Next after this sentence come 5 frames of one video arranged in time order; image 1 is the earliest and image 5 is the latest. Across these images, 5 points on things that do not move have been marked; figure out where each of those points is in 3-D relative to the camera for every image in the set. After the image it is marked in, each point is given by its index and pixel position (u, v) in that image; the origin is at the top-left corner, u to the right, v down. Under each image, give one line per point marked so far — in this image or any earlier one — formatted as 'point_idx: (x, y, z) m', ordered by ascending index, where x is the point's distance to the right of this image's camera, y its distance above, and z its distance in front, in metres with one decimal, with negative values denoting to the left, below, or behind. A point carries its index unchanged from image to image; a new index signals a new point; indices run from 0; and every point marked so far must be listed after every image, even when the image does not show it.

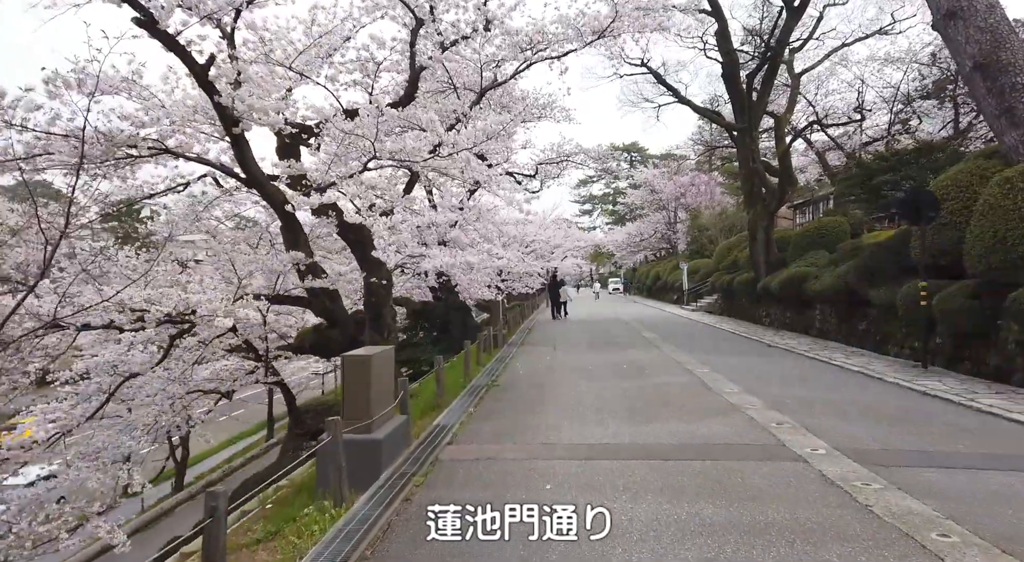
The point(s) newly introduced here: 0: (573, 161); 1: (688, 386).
0: (+2.0, +3.9, +19.7) m
1: (+2.3, -1.4, +8.2) m
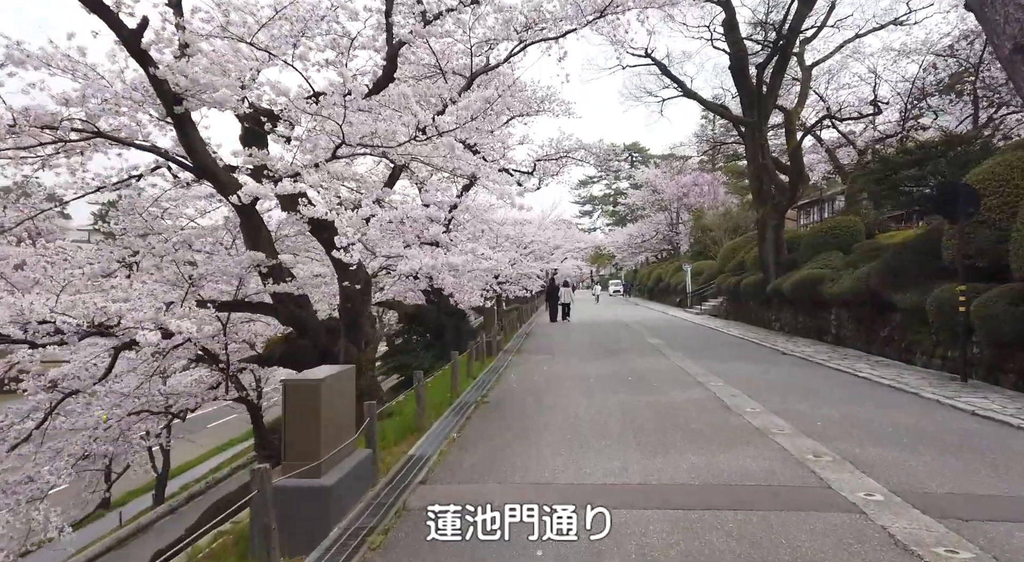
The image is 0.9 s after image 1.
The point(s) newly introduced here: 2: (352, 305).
0: (+1.9, +3.8, +18.8) m
1: (+2.2, -1.5, +7.3) m
2: (-2.1, -0.3, +8.2) m
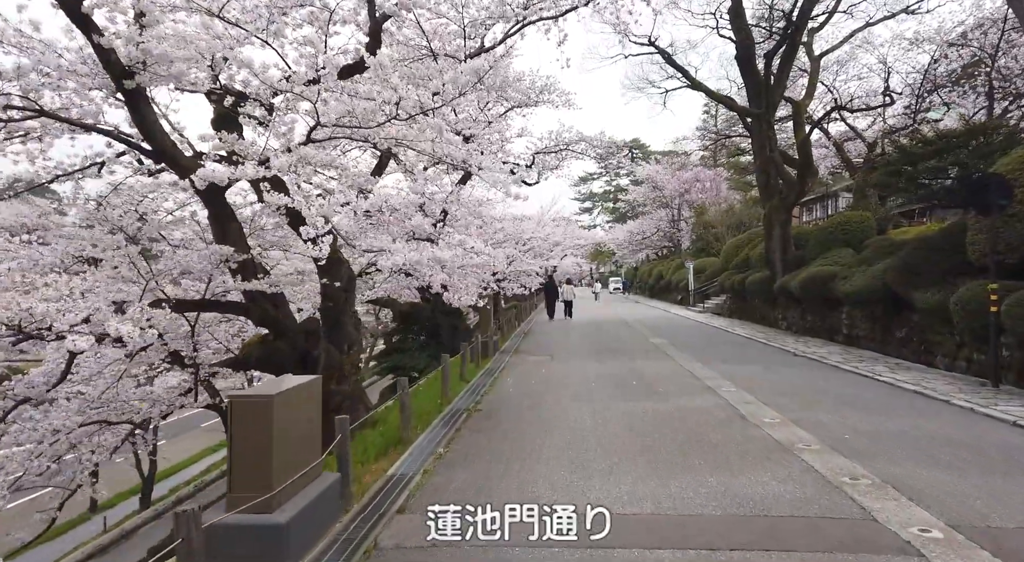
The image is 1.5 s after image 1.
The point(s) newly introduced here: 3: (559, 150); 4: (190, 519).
0: (+1.8, +3.9, +18.1) m
1: (+2.2, -1.4, +6.6) m
2: (-2.2, -0.3, +7.5) m
3: (+1.4, +3.8, +17.9) m
4: (-1.4, -1.0, +2.6) m
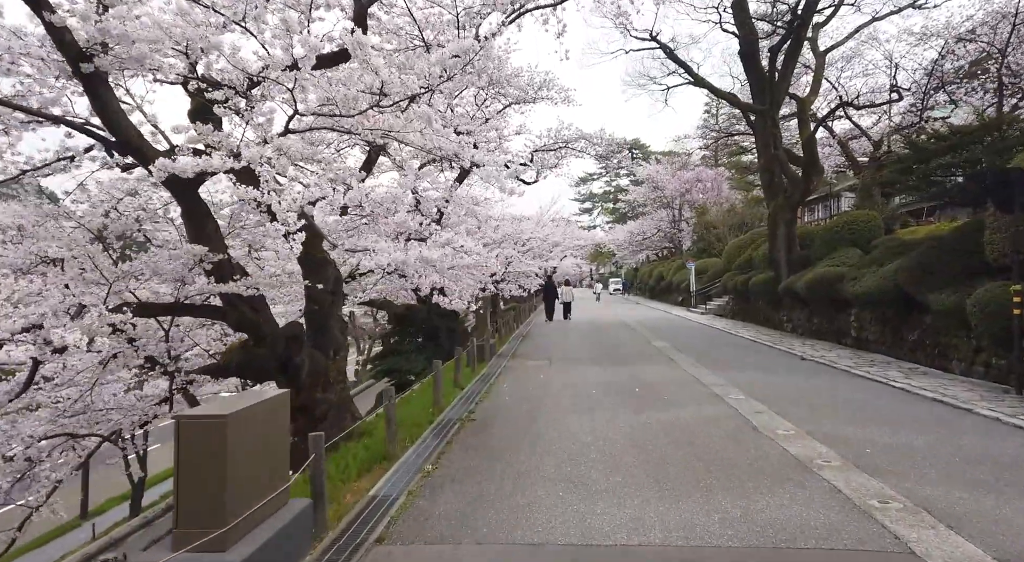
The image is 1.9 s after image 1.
0: (+1.8, +3.8, +17.7) m
1: (+2.1, -1.5, +6.2) m
2: (-2.2, -0.3, +7.1) m
3: (+1.3, +3.8, +17.5) m
4: (-1.4, -1.0, +2.2) m
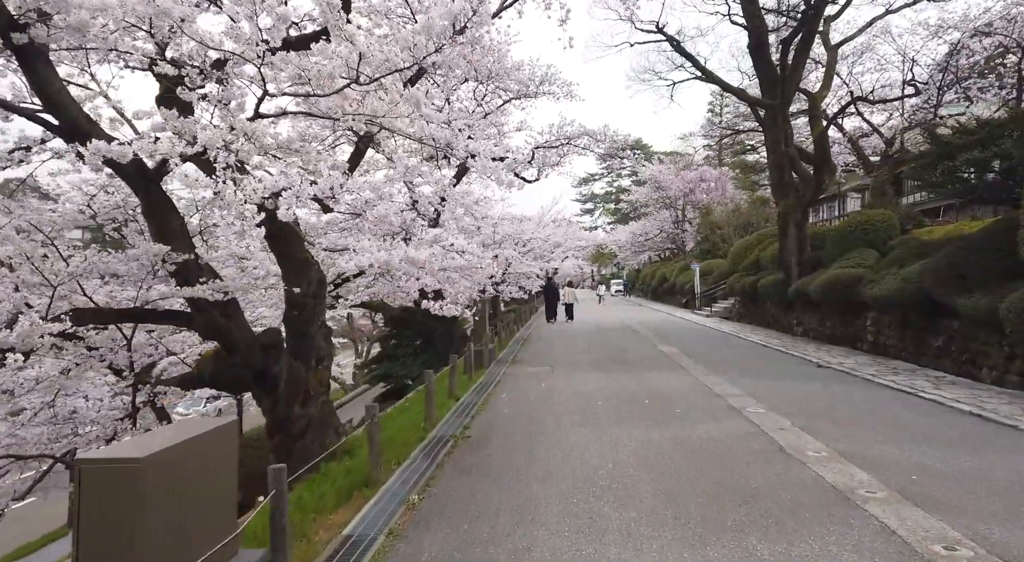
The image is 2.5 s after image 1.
0: (+1.8, +3.8, +17.1) m
1: (+2.1, -1.5, +5.6) m
2: (-2.3, -0.3, +6.5) m
3: (+1.3, +3.8, +16.9) m
4: (-1.4, -1.1, +1.6) m
